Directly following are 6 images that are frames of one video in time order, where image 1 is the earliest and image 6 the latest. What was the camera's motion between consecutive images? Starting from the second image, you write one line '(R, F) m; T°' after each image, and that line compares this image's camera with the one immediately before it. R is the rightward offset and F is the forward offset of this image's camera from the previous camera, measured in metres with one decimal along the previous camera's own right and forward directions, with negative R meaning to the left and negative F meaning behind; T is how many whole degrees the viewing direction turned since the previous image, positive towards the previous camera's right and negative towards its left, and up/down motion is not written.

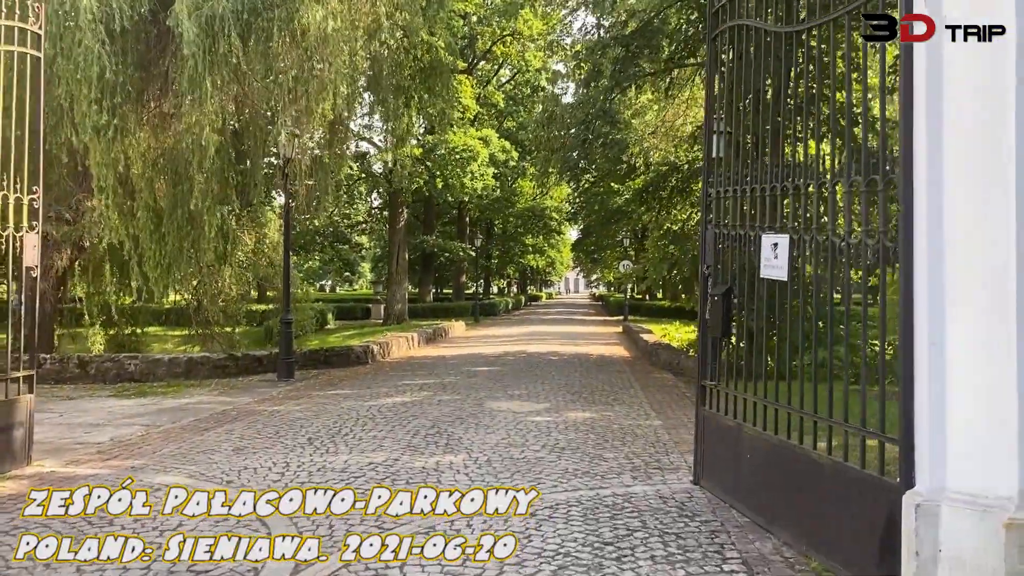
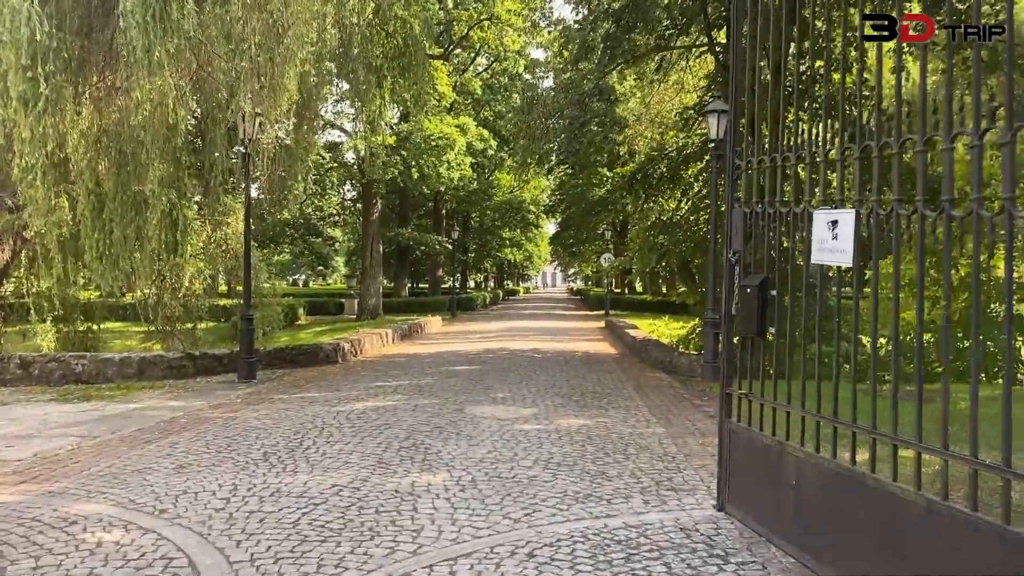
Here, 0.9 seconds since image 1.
(-0.1, +0.9) m; +2°
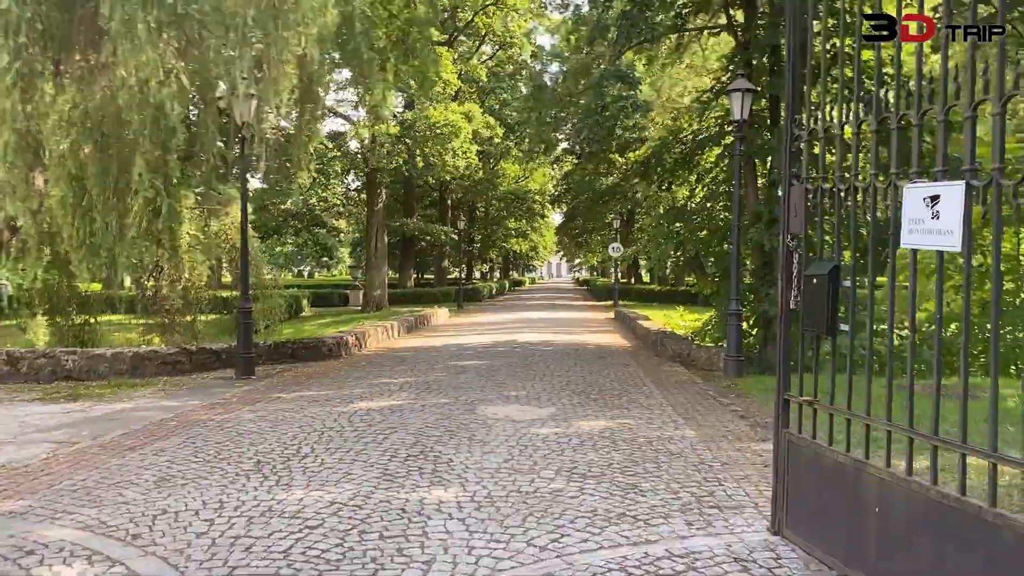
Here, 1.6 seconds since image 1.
(-0.1, +0.6) m; 0°
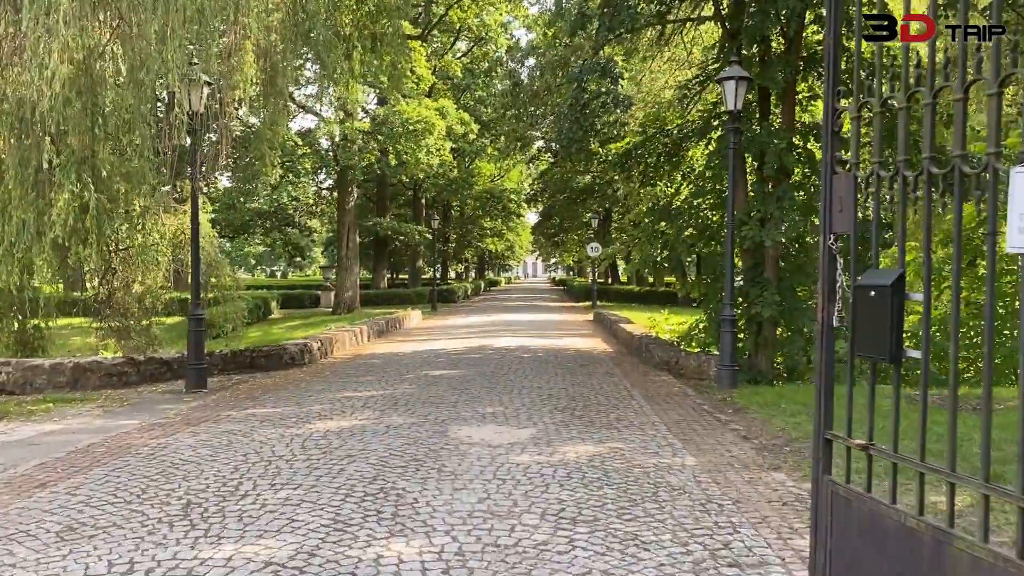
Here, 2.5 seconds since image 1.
(0.0, +0.8) m; +2°
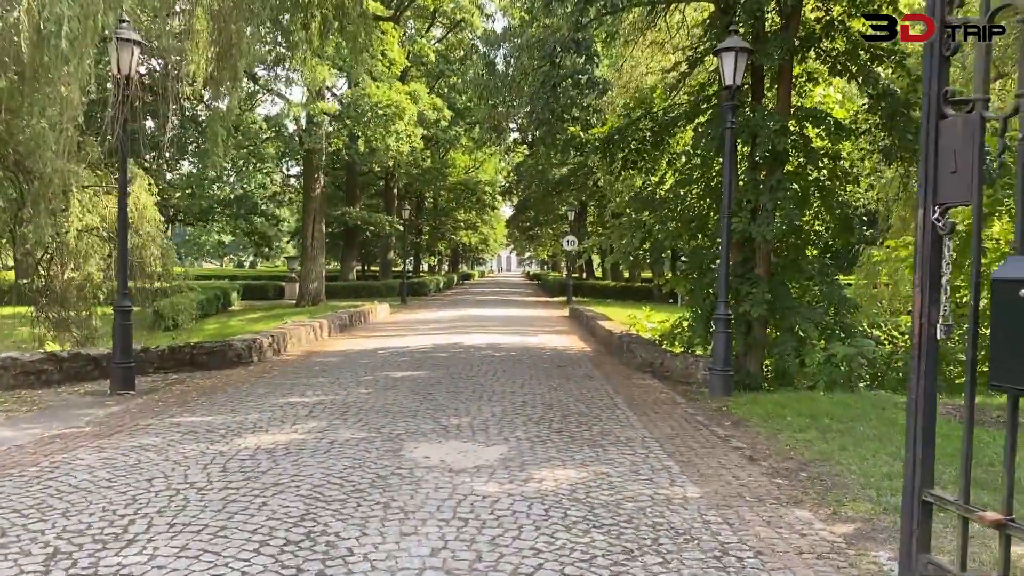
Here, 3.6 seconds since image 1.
(0.0, +1.0) m; +2°
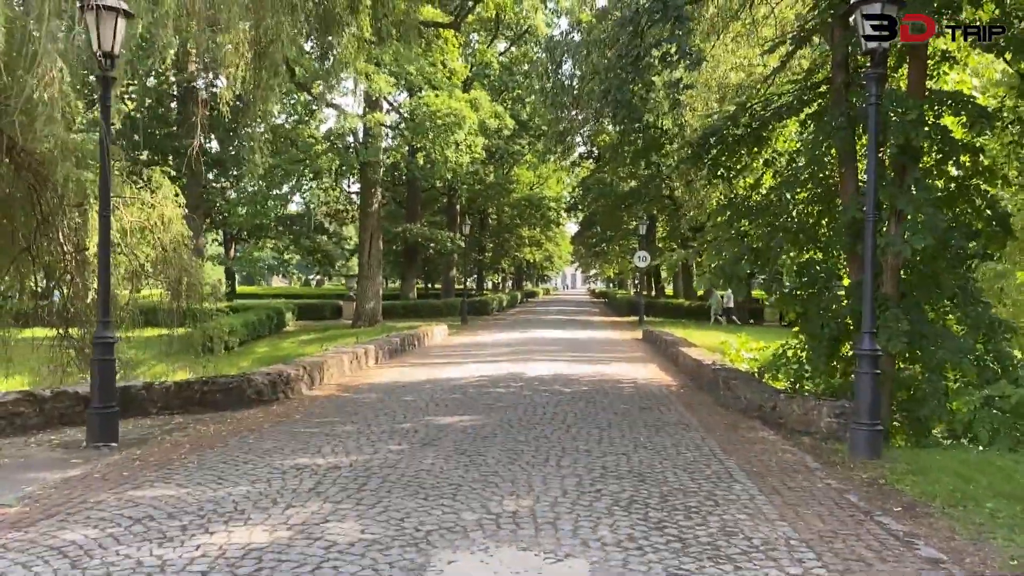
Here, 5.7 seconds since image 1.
(-0.1, +1.9) m; -4°
